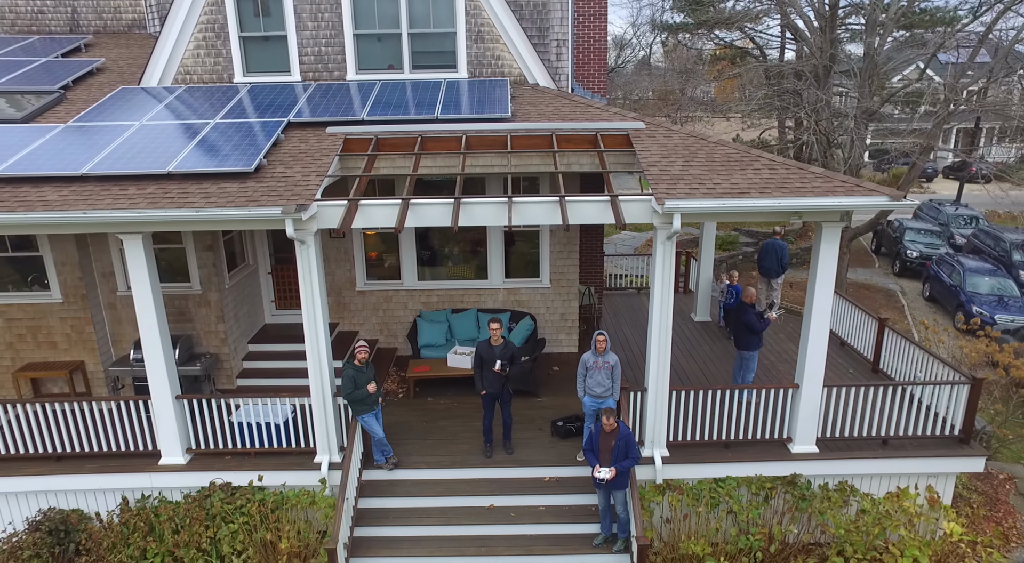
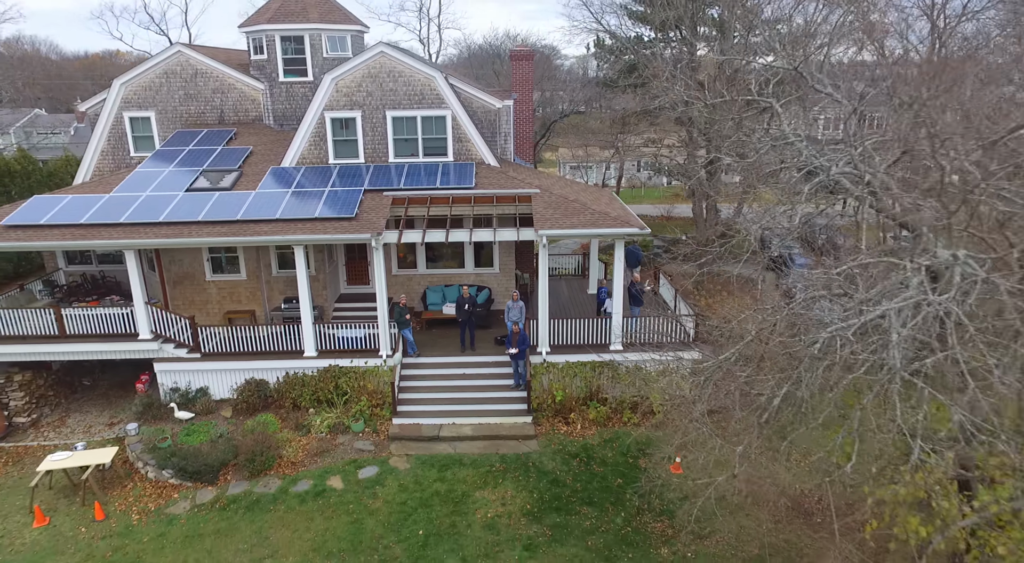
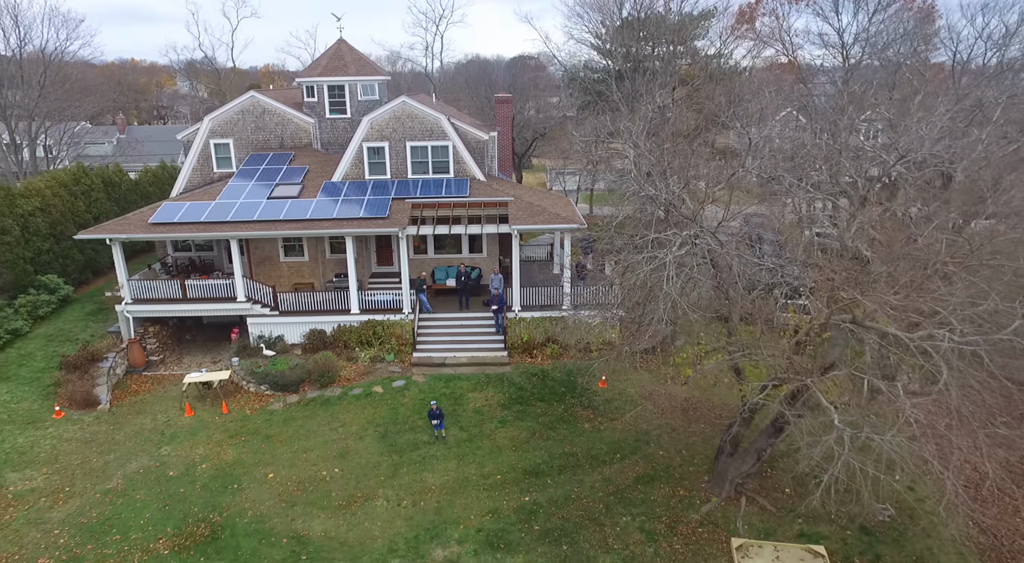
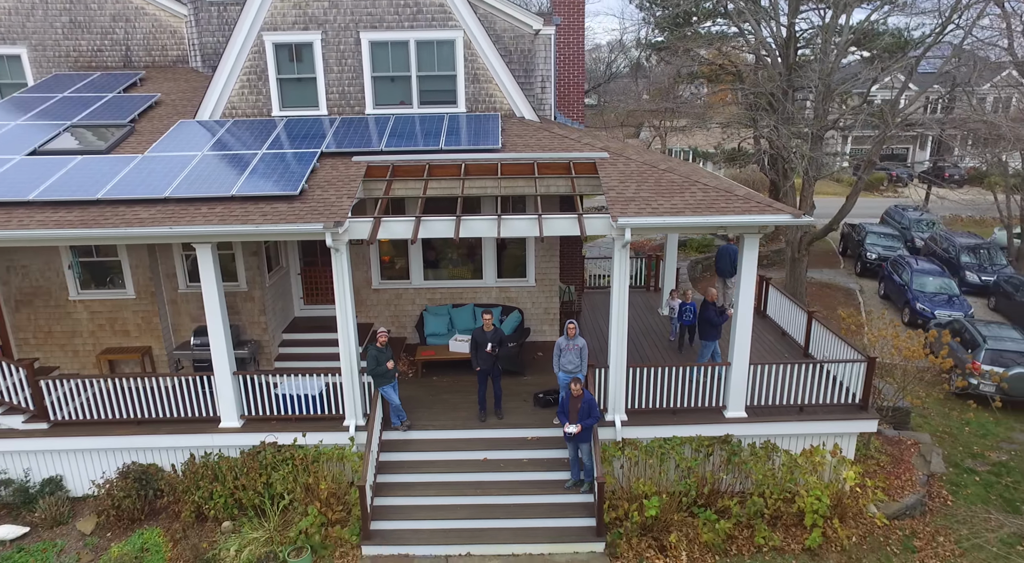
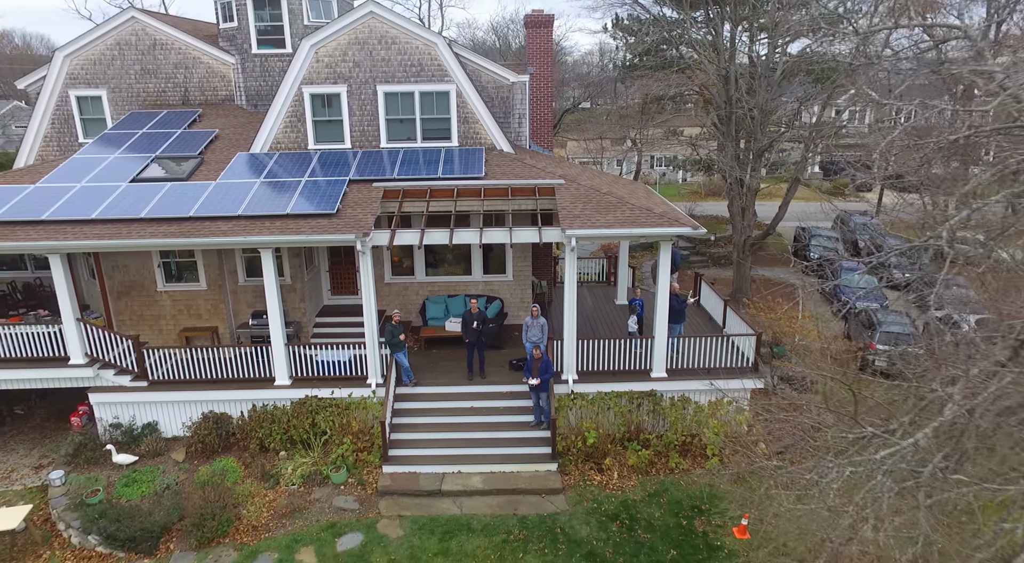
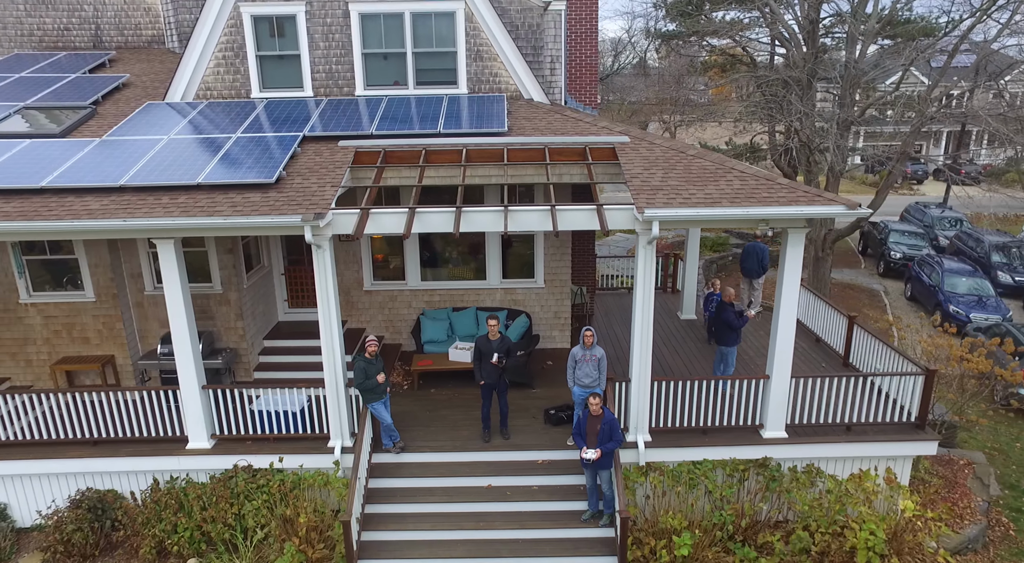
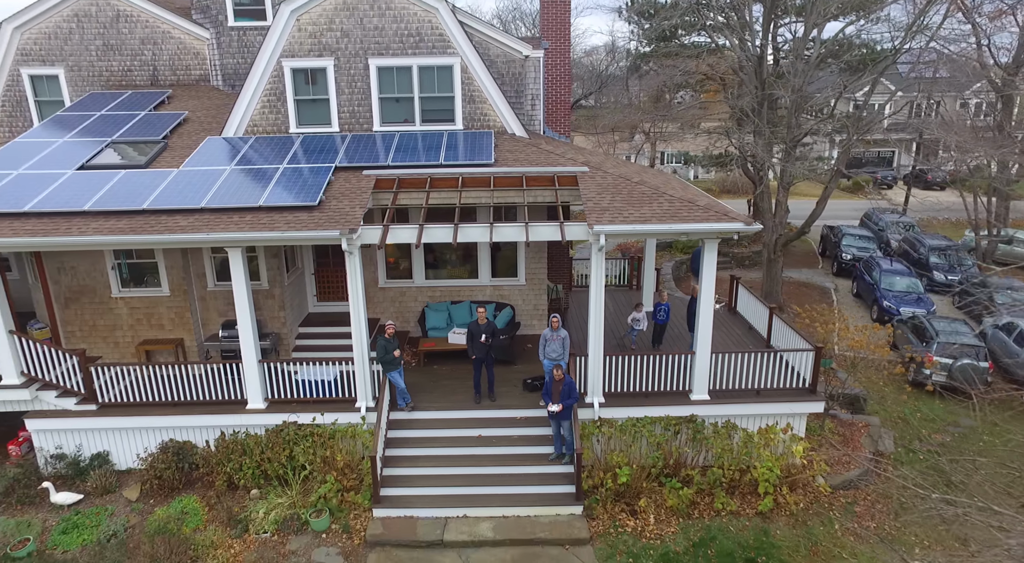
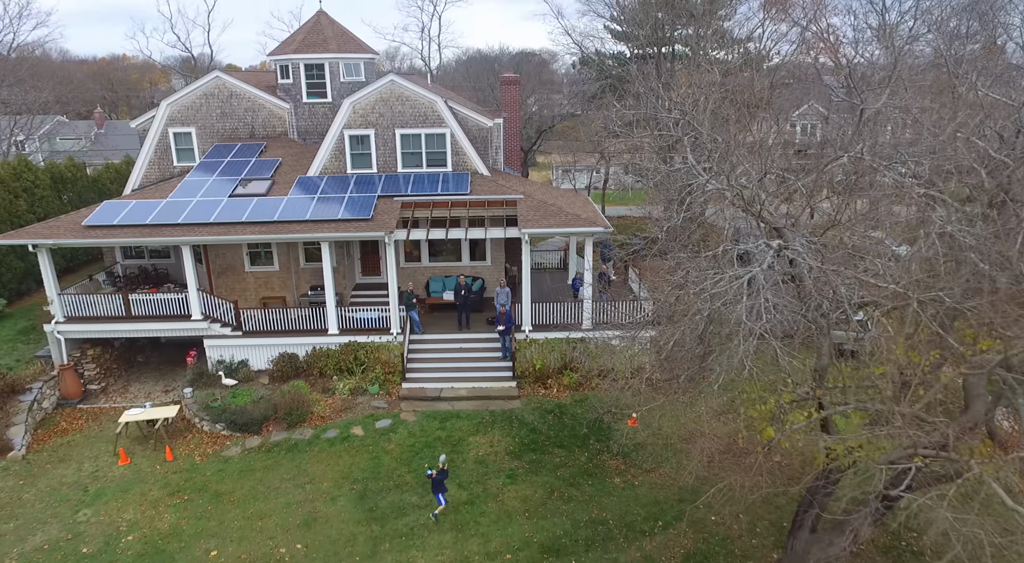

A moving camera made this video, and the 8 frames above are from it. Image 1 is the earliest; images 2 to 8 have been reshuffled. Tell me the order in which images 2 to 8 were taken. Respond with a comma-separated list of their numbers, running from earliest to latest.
6, 4, 7, 5, 2, 8, 3
